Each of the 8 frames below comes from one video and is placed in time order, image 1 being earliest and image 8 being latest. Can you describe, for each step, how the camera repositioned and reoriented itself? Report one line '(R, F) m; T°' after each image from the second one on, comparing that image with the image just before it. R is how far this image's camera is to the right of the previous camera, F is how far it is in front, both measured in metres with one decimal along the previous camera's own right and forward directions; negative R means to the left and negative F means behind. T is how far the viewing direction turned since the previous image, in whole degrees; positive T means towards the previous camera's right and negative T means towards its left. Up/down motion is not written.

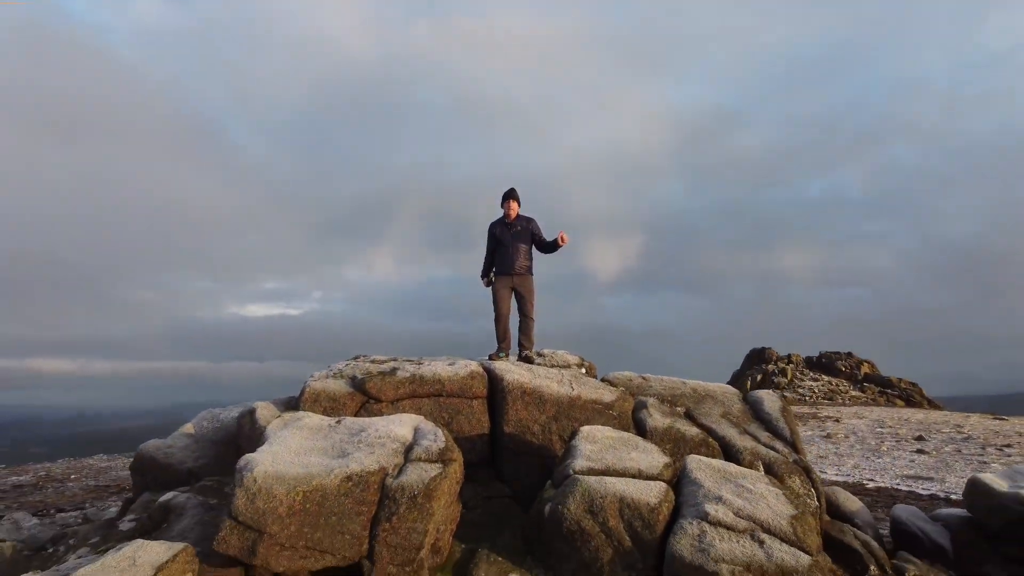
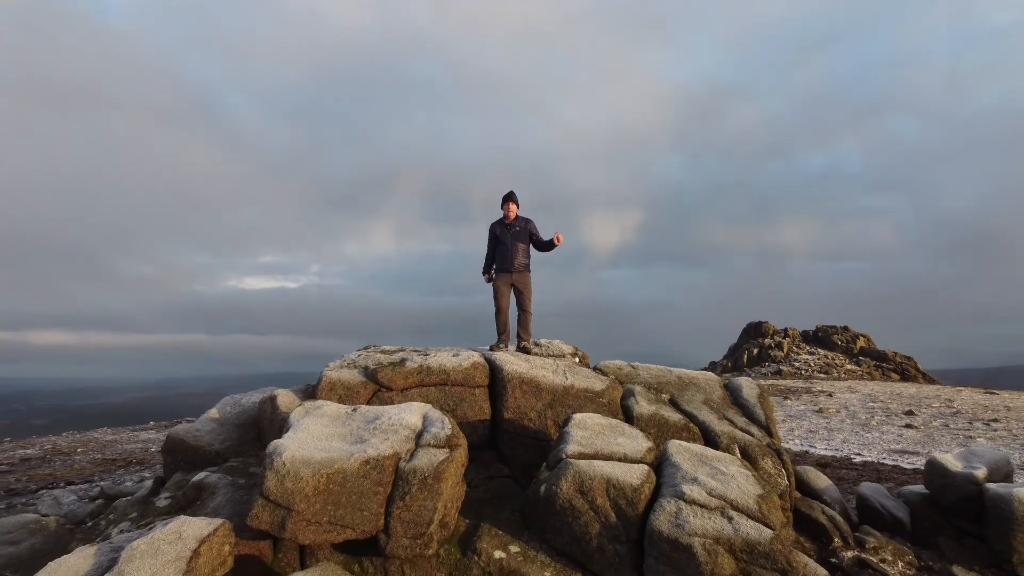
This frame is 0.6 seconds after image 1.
(0.0, -0.3) m; 0°
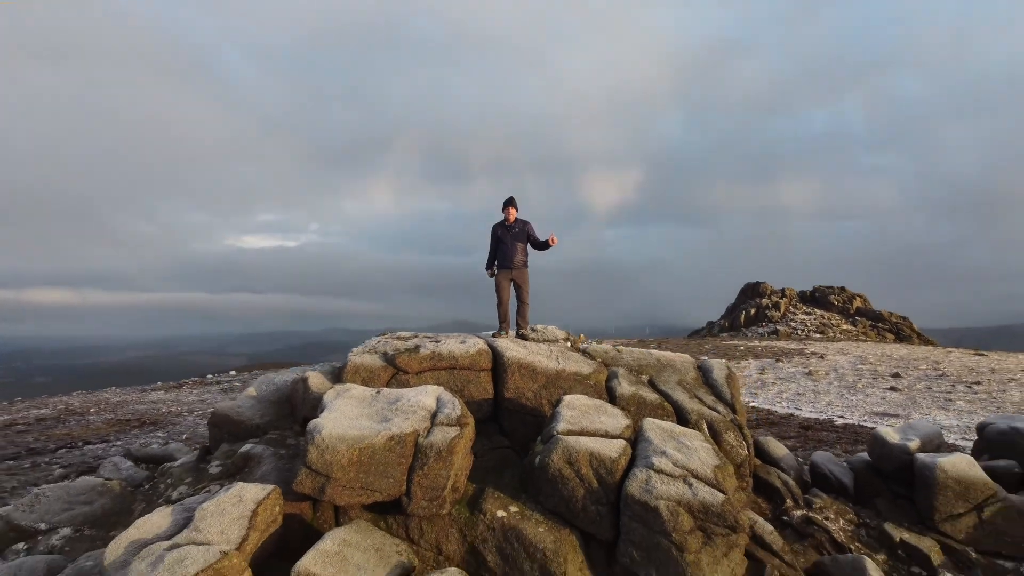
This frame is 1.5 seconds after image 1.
(0.0, -0.6) m; 0°
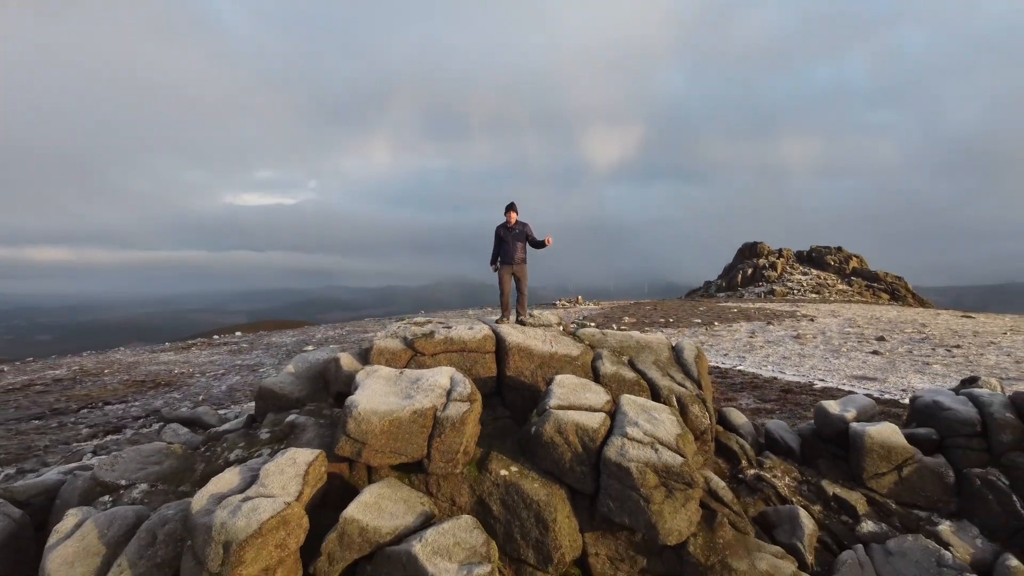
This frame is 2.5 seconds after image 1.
(0.0, -0.8) m; 0°
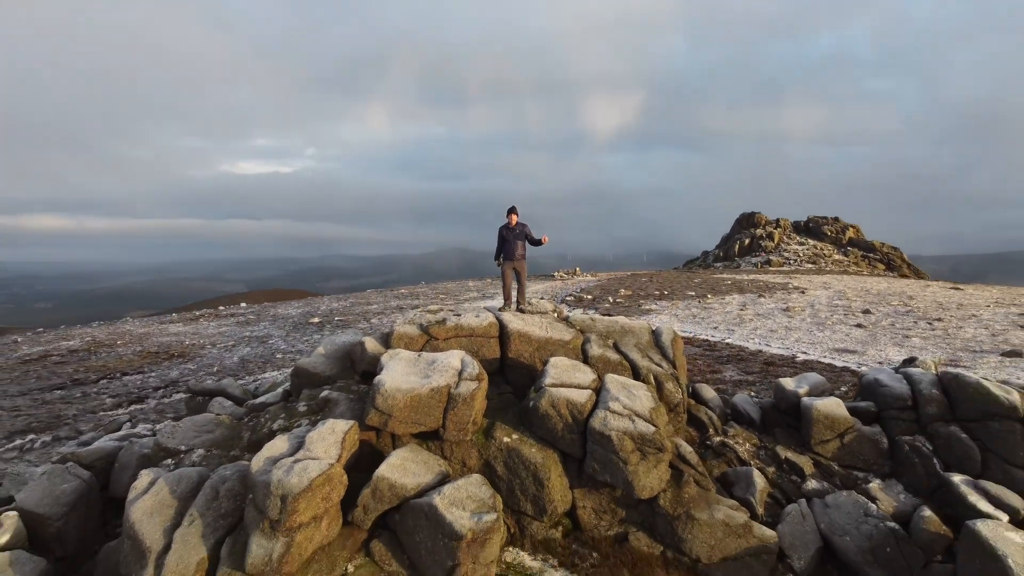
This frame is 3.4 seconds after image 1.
(0.0, -0.9) m; 0°
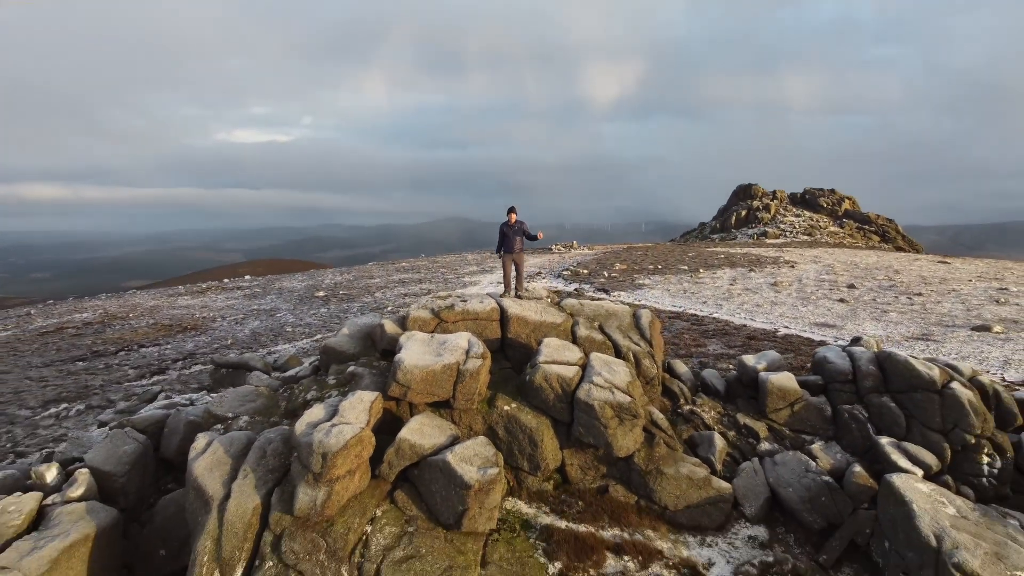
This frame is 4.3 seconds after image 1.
(0.0, -1.0) m; 0°
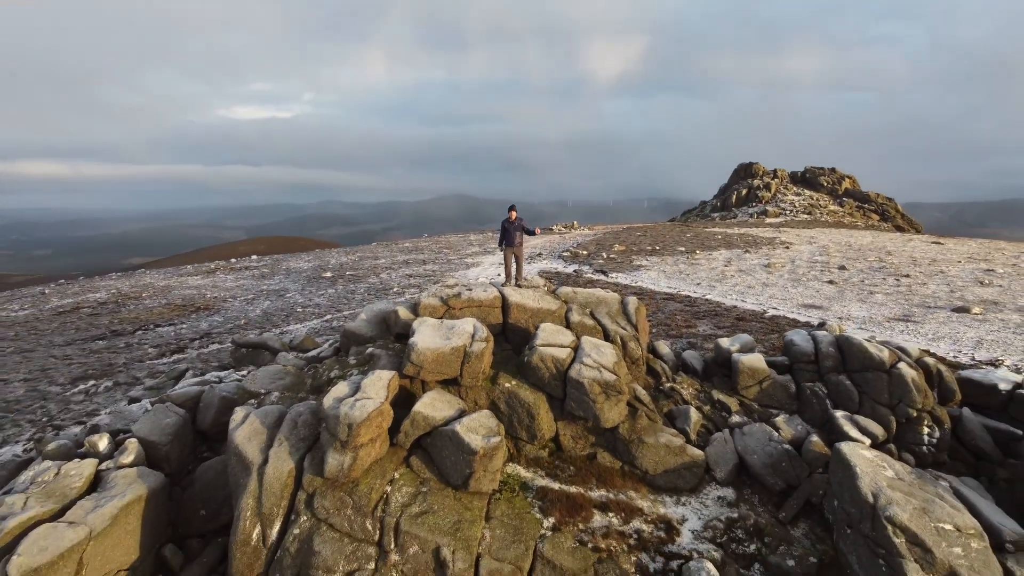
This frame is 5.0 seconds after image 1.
(0.0, -0.9) m; 0°
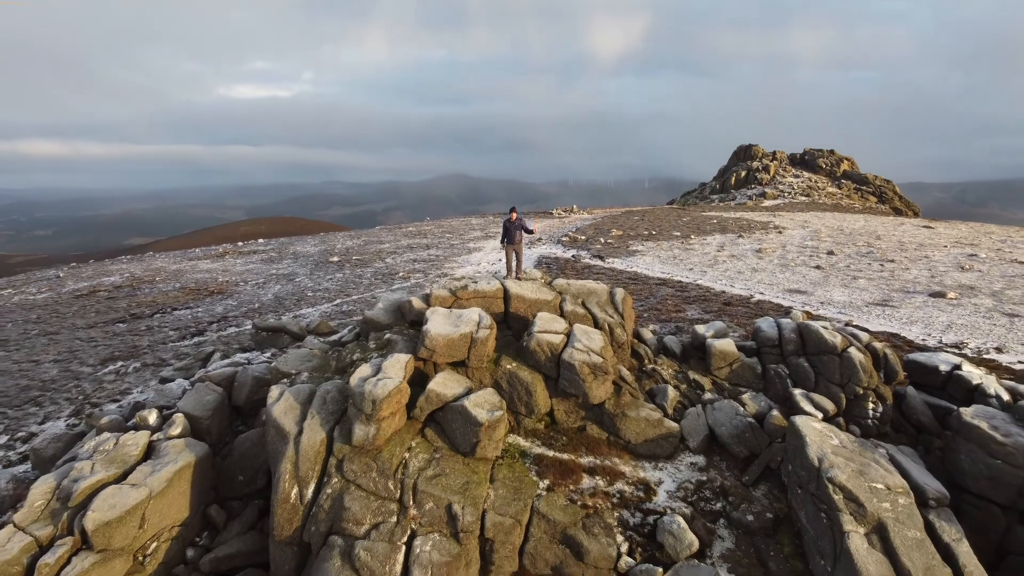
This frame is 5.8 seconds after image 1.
(0.0, -1.1) m; 0°
